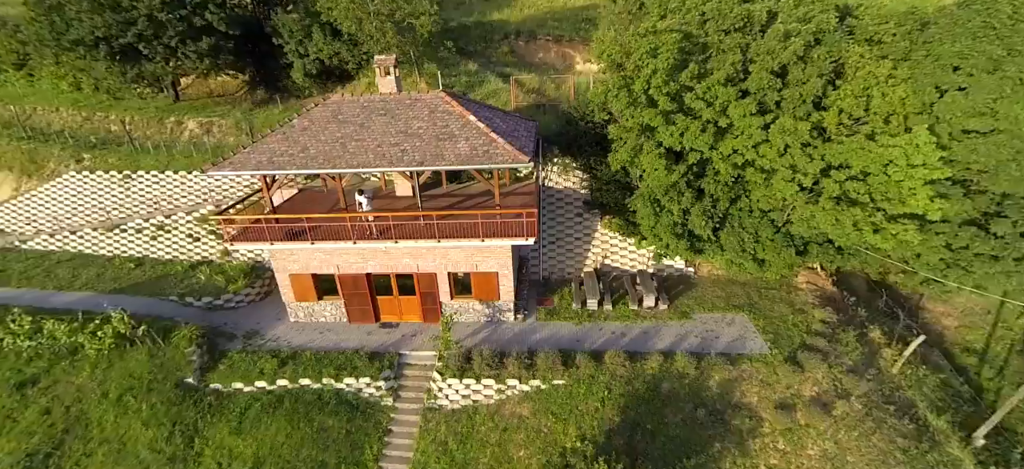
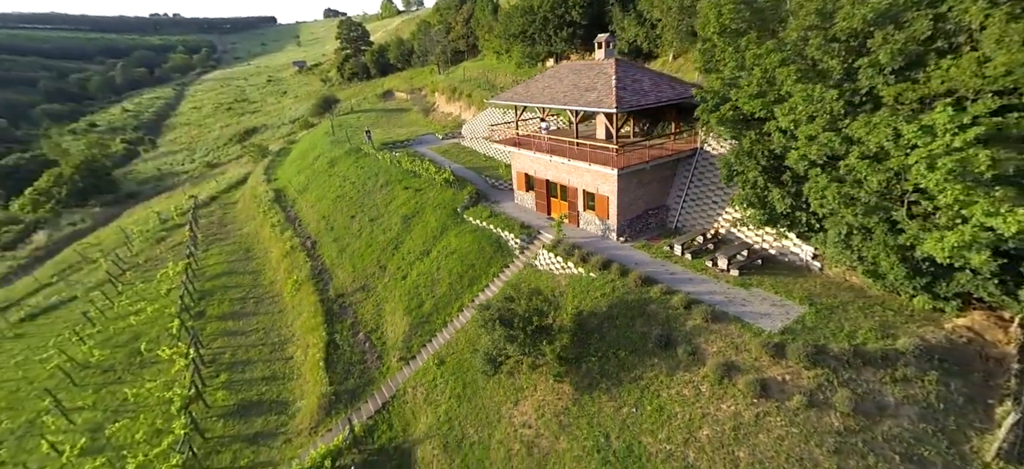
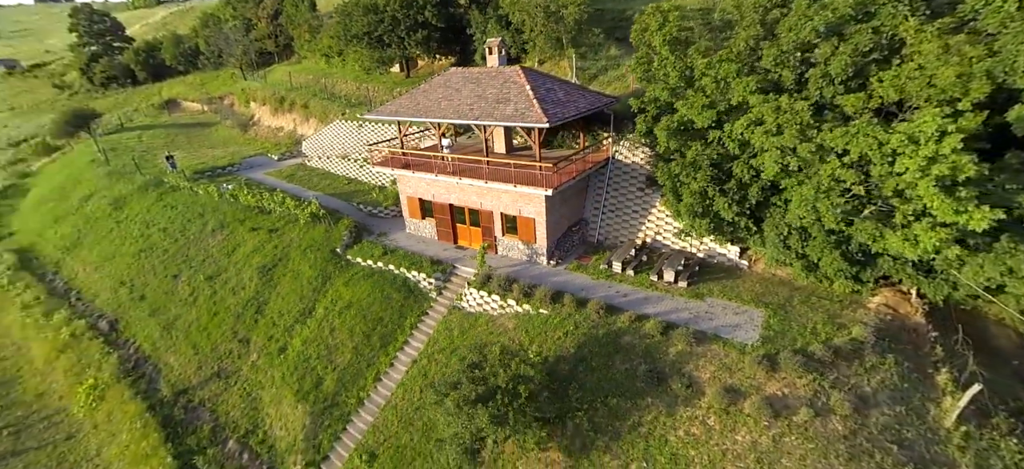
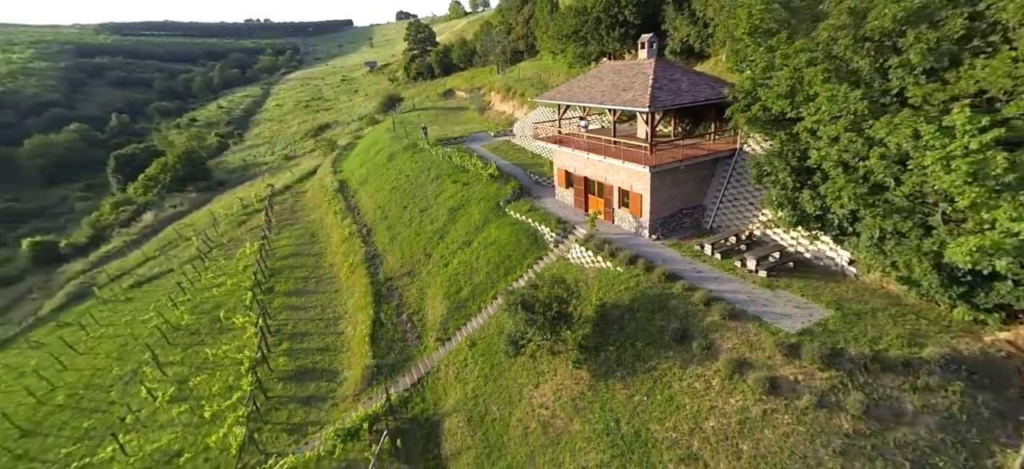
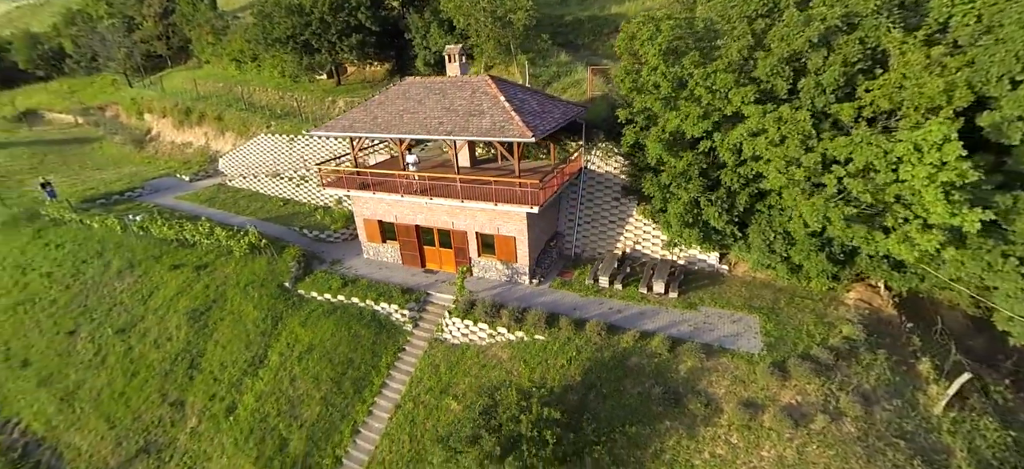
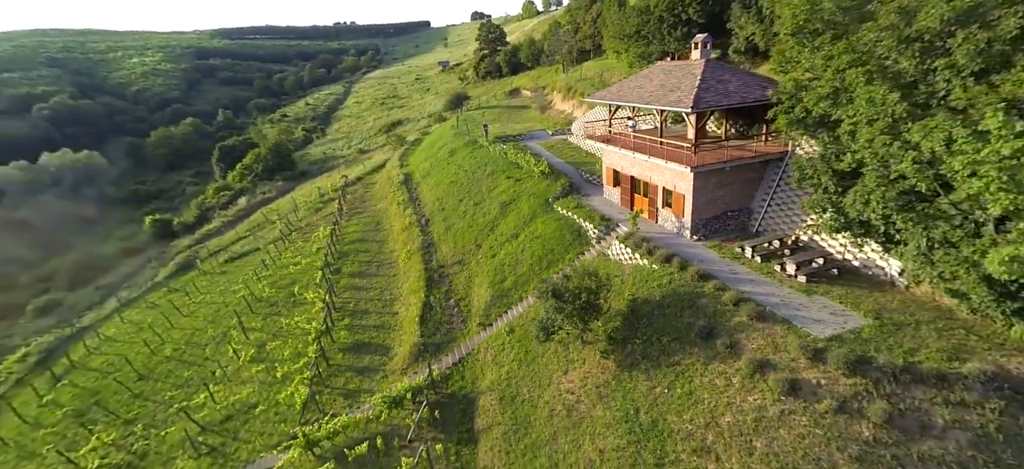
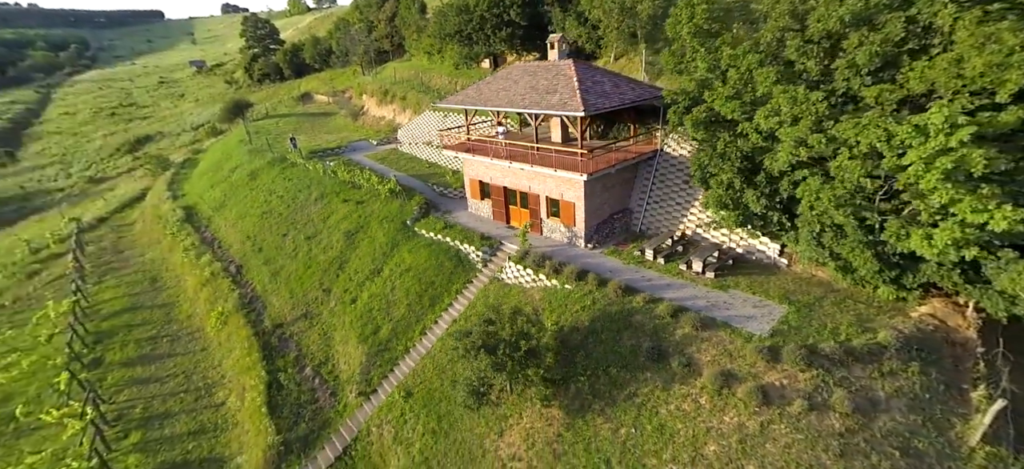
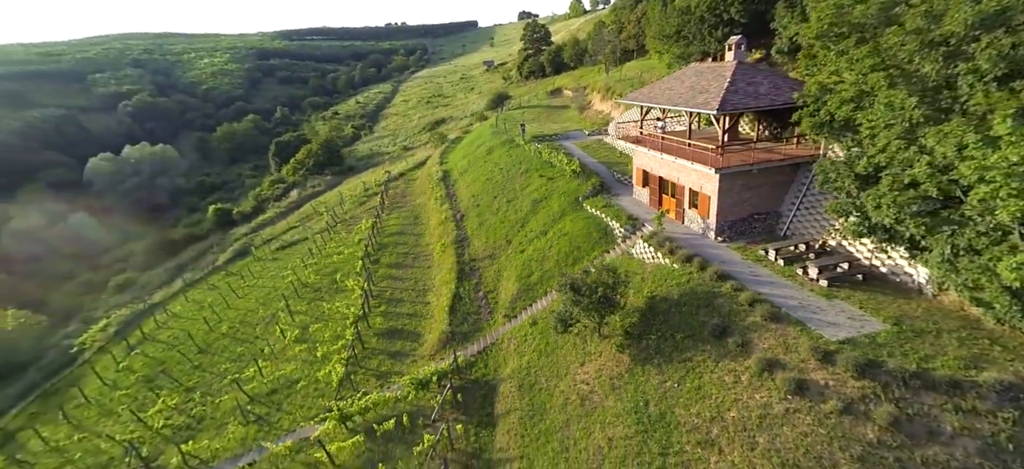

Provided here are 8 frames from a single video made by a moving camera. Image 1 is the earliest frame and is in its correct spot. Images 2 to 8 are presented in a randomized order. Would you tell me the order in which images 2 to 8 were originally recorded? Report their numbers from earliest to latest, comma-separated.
5, 3, 7, 2, 4, 6, 8
